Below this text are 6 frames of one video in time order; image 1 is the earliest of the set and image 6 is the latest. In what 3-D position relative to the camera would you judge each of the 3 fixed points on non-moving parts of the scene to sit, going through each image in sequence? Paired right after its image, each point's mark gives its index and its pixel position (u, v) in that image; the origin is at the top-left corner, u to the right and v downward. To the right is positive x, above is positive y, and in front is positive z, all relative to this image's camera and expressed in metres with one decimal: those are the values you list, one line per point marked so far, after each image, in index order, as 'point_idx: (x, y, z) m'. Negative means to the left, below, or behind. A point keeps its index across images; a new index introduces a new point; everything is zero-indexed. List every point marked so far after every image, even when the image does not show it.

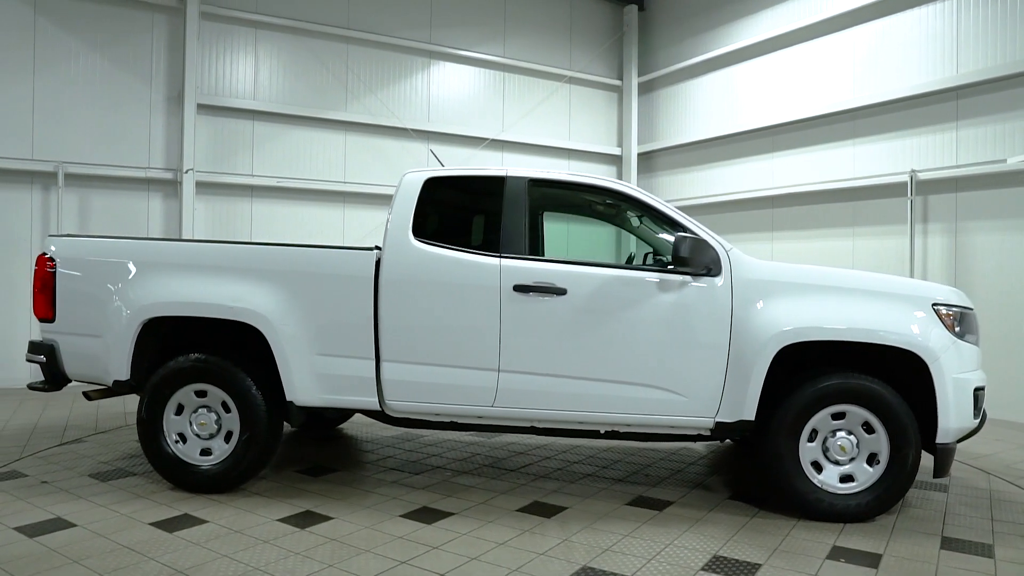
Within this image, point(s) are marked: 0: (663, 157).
0: (+2.7, +2.3, +11.5) m
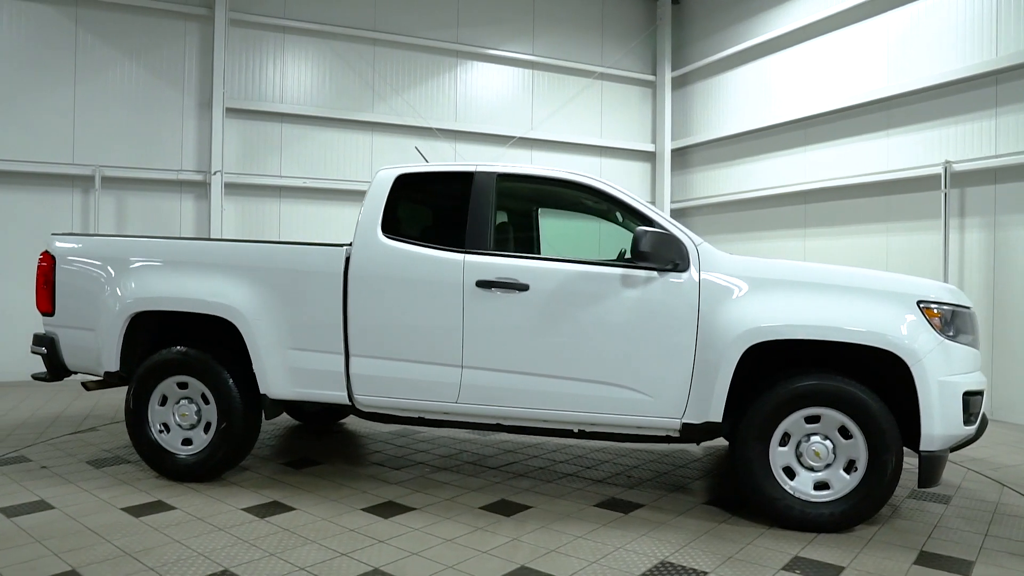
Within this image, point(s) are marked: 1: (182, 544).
0: (+3.2, +2.3, +11.2) m
1: (-1.5, -1.2, +3.0) m
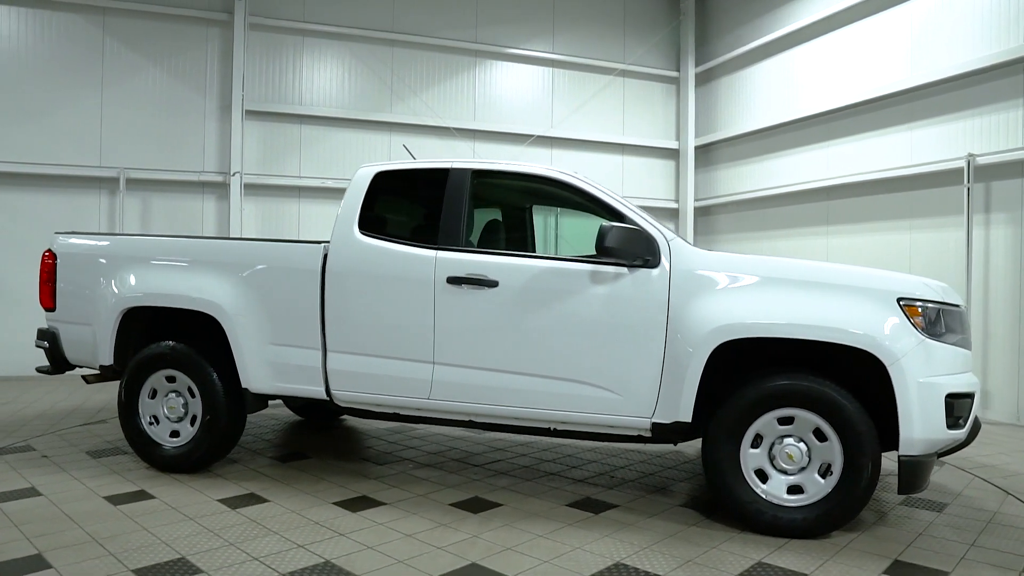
0: (+3.5, +2.3, +10.9) m
1: (-1.7, -1.1, +3.1) m
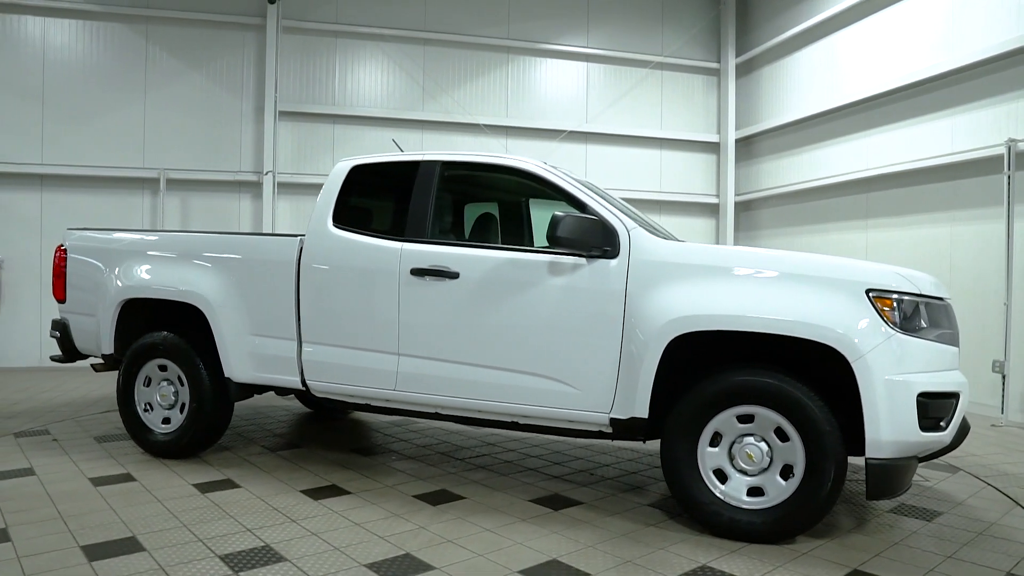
0: (+4.0, +2.3, +10.5) m
1: (-2.0, -1.1, +3.2) m
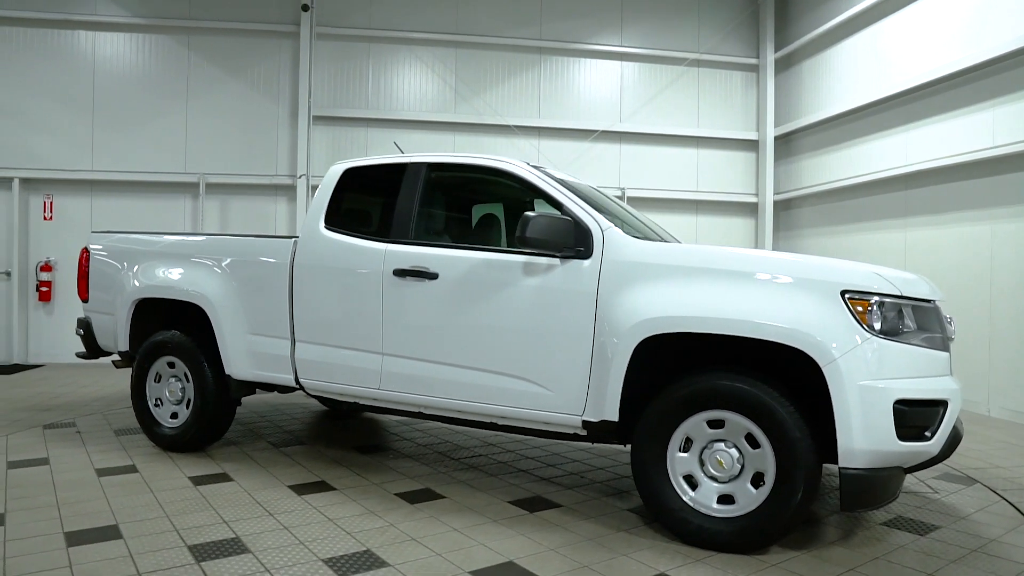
0: (+4.5, +2.3, +10.2) m
1: (-2.1, -1.1, +3.4) m
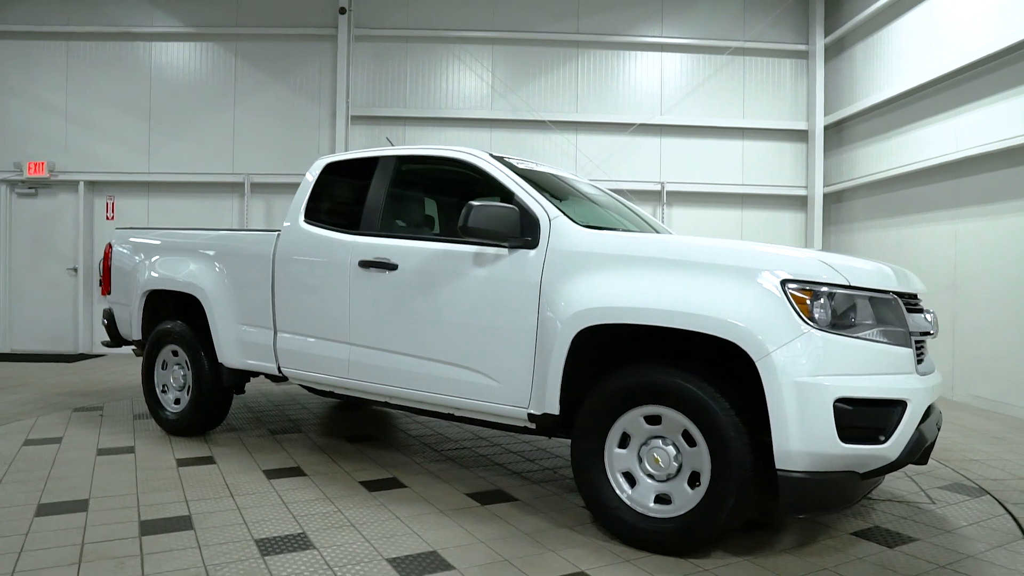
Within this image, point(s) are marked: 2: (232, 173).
0: (+5.0, +2.4, +9.6) m
1: (-2.3, -1.0, +3.6) m
2: (-4.1, +1.7, +9.7) m
